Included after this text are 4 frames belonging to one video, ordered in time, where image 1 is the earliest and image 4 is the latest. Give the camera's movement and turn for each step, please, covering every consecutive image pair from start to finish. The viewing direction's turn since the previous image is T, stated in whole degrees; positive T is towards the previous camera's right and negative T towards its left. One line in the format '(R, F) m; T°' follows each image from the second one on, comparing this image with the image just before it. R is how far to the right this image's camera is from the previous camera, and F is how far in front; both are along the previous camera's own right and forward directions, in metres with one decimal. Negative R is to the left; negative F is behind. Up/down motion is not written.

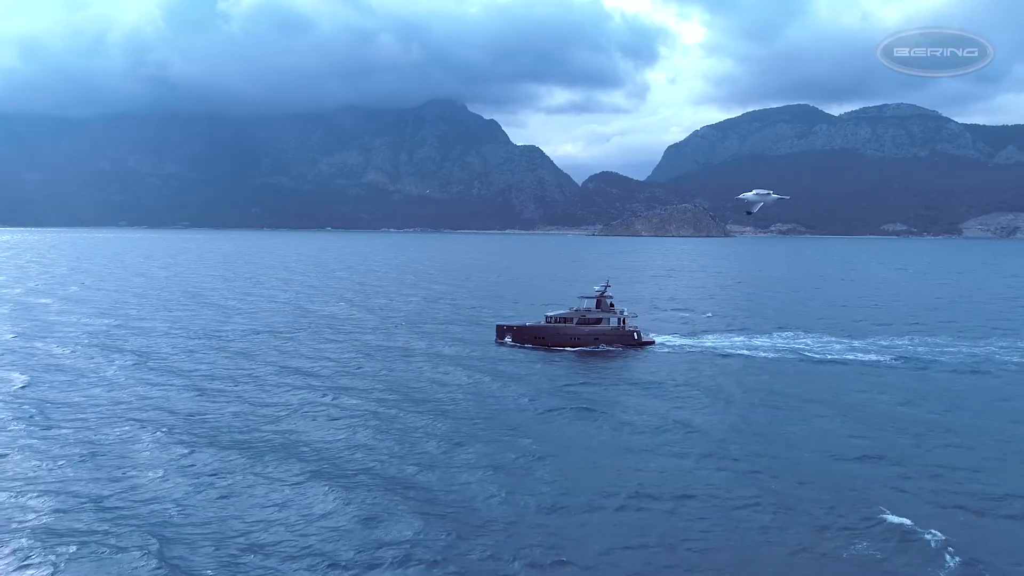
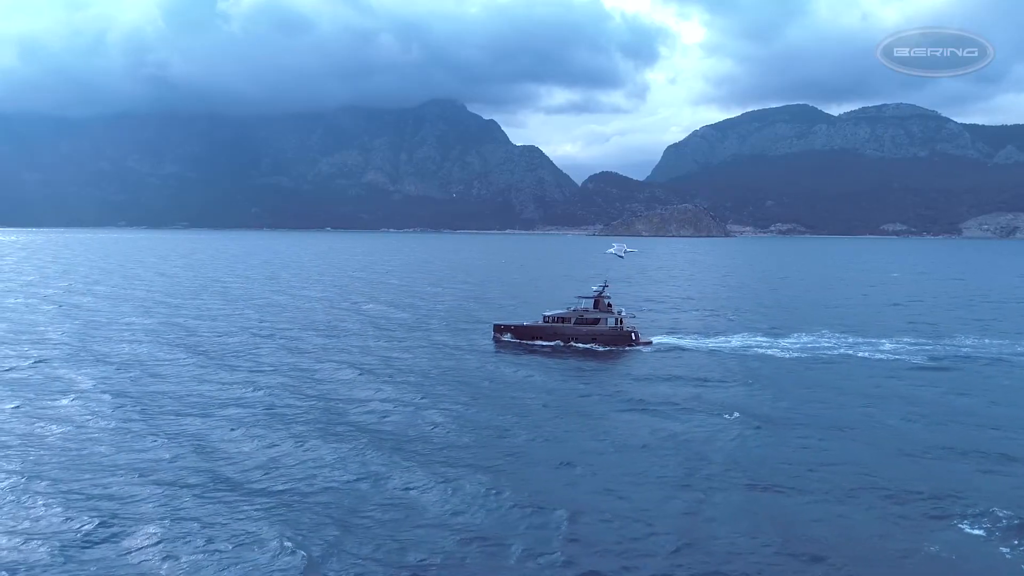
(-1.3, -0.3) m; 0°
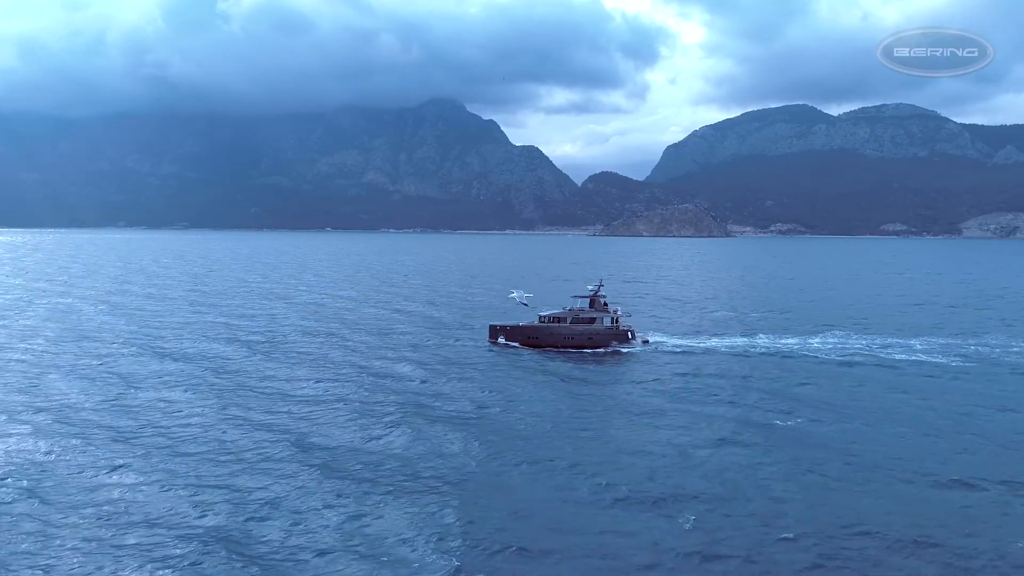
(+0.3, -0.2) m; 0°
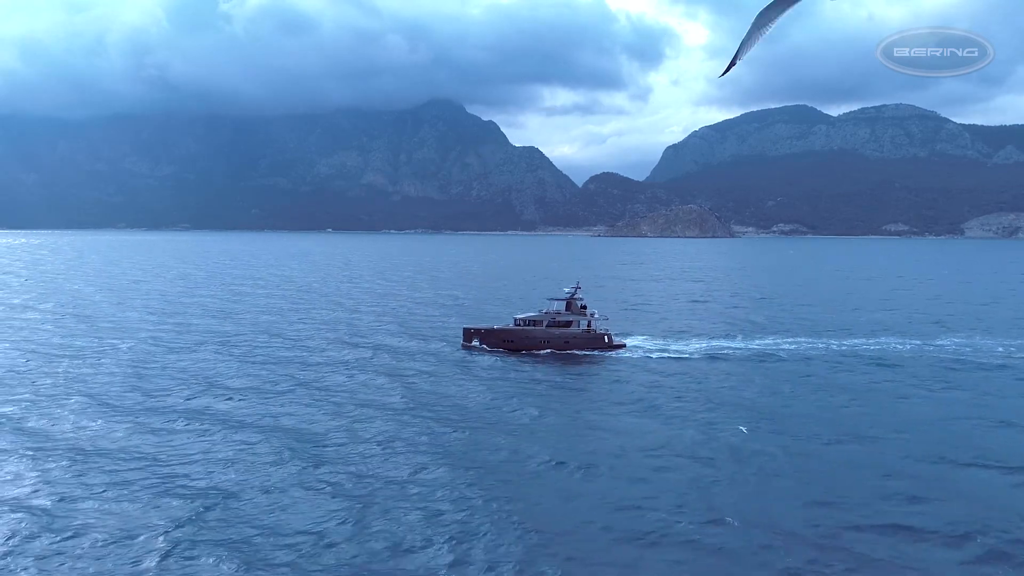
(+0.9, +0.8) m; 0°
